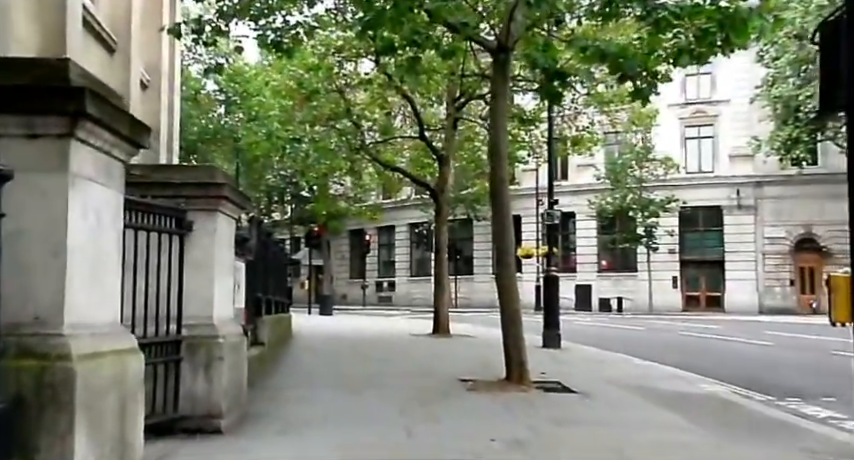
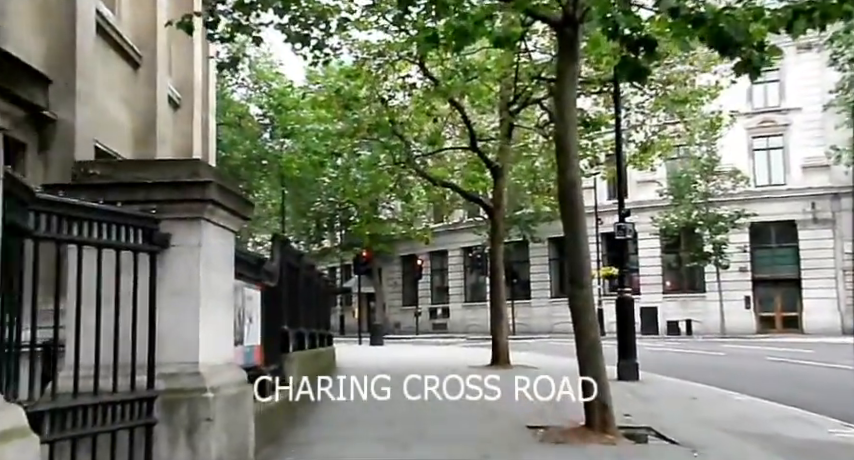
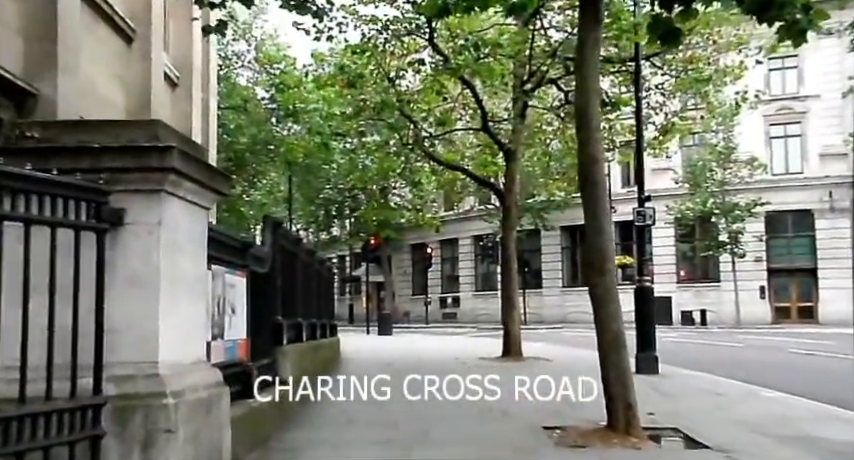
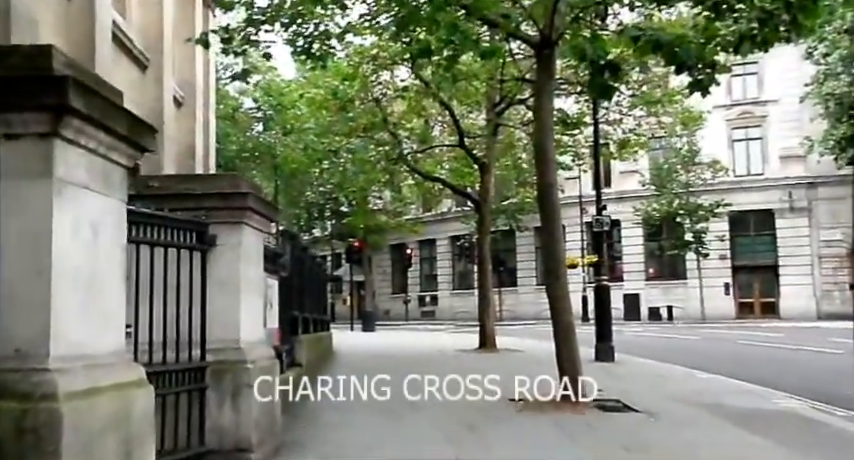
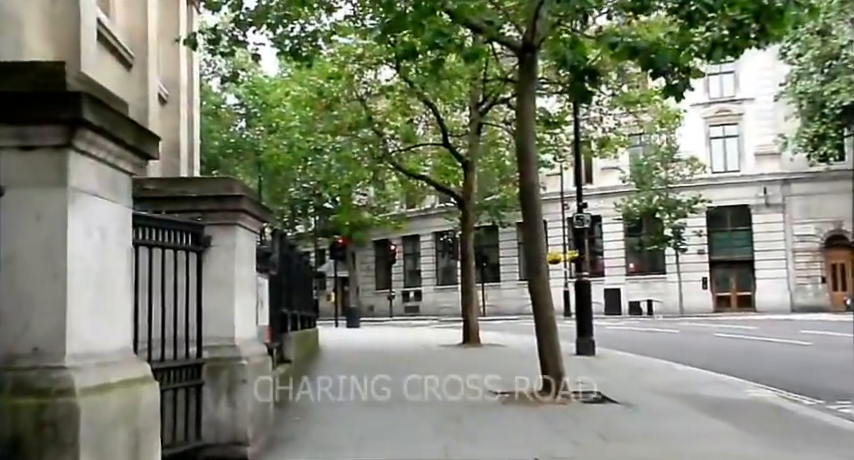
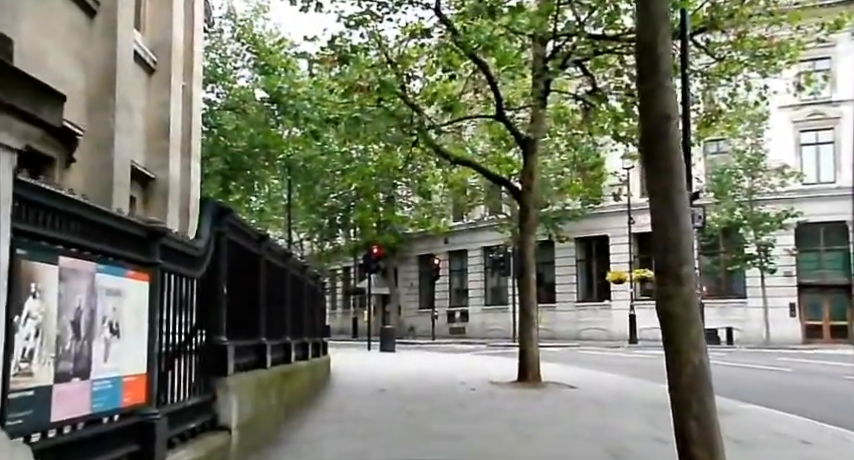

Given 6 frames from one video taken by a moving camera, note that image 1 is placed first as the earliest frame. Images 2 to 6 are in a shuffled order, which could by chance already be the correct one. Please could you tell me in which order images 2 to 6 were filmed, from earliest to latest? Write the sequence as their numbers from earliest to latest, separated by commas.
5, 4, 2, 3, 6
